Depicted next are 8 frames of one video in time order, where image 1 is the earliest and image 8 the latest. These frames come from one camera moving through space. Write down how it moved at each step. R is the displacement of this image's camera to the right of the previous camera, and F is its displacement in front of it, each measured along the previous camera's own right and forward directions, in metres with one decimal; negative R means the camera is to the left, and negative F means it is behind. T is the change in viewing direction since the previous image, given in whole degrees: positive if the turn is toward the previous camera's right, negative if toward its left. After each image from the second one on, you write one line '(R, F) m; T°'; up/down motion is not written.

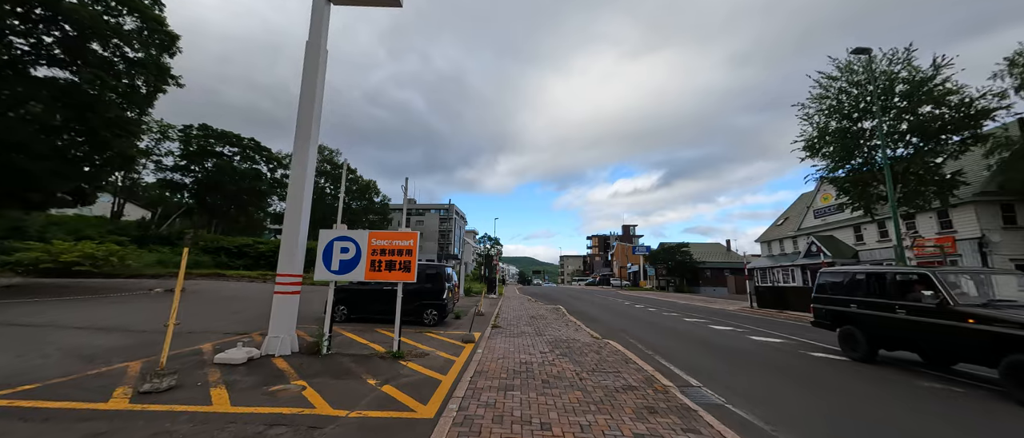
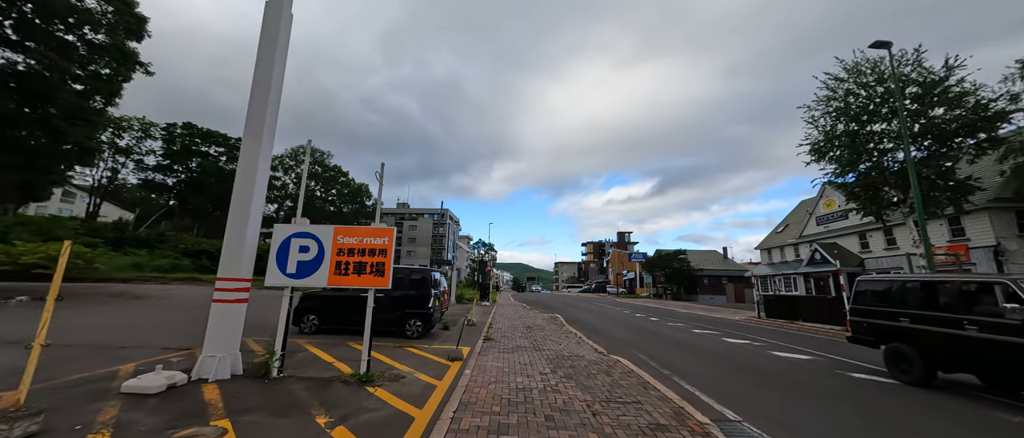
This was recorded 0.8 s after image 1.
(0.0, +1.2) m; +1°
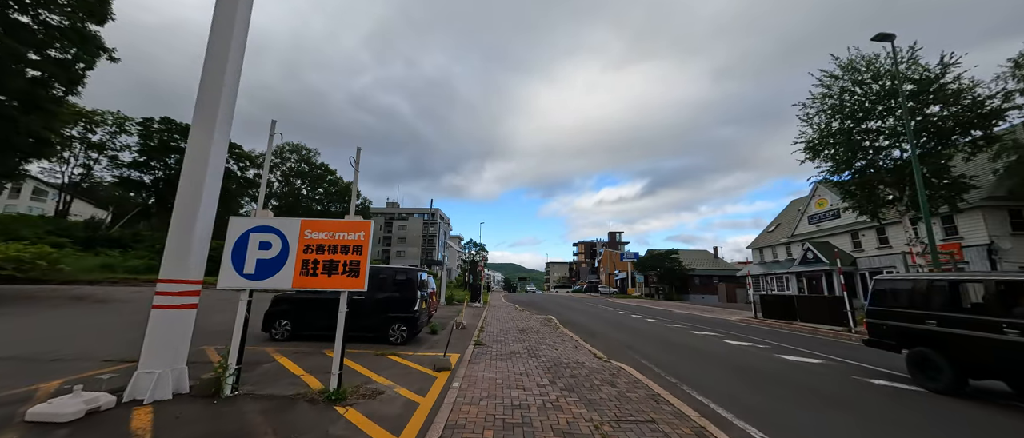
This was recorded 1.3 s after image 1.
(0.0, +0.7) m; +1°
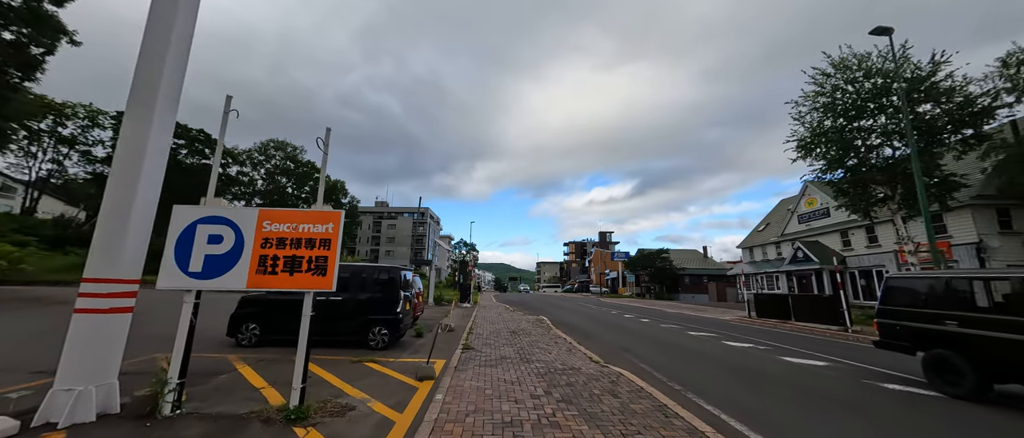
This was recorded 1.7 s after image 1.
(0.0, +0.6) m; +1°
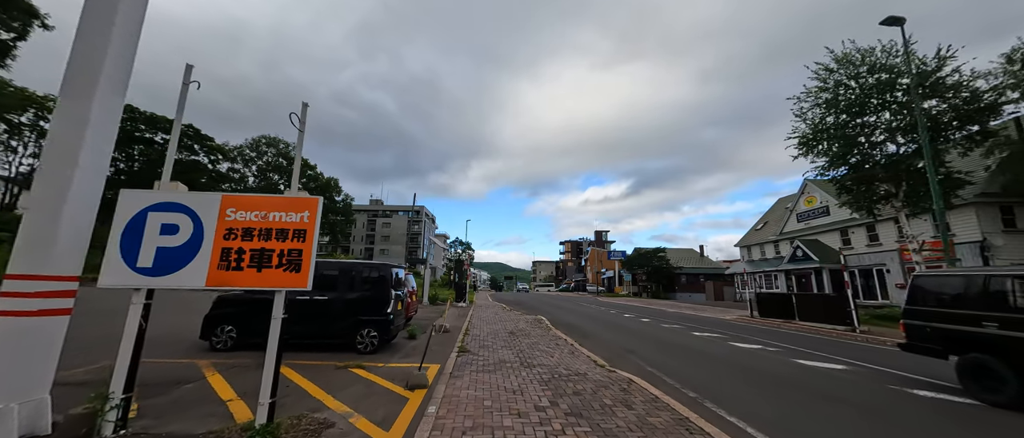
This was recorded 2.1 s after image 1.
(-0.1, +0.6) m; +1°
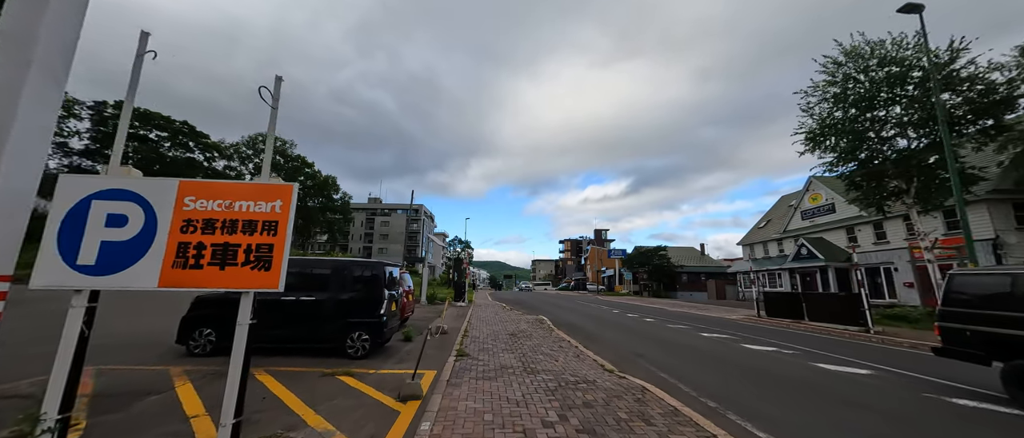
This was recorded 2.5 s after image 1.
(-0.1, +0.5) m; 0°
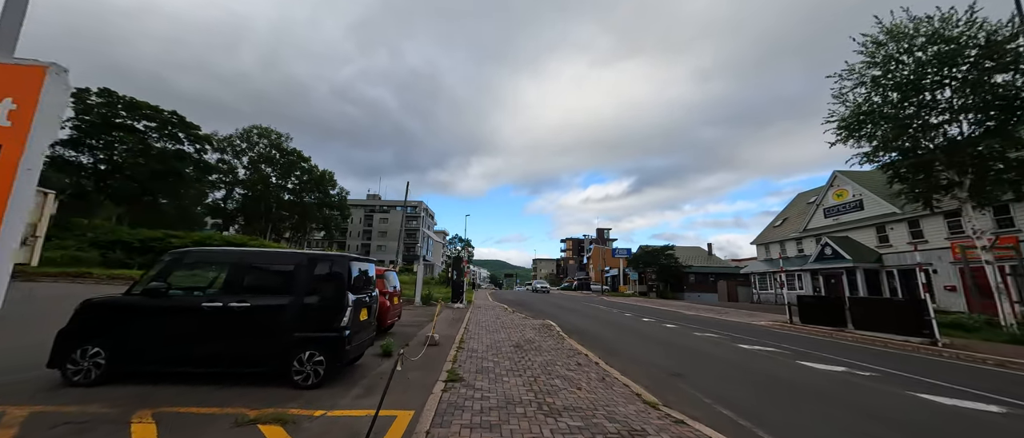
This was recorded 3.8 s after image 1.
(-0.1, +1.9) m; 0°
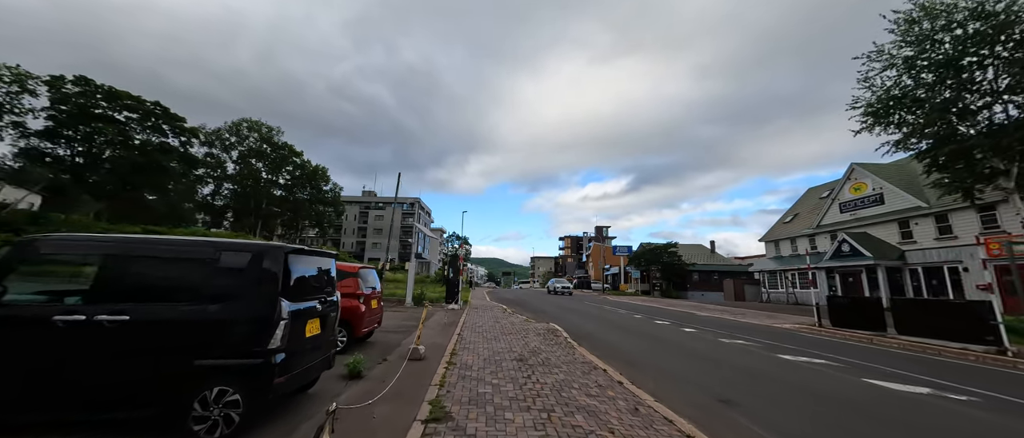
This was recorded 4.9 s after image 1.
(-0.1, +1.6) m; 0°
